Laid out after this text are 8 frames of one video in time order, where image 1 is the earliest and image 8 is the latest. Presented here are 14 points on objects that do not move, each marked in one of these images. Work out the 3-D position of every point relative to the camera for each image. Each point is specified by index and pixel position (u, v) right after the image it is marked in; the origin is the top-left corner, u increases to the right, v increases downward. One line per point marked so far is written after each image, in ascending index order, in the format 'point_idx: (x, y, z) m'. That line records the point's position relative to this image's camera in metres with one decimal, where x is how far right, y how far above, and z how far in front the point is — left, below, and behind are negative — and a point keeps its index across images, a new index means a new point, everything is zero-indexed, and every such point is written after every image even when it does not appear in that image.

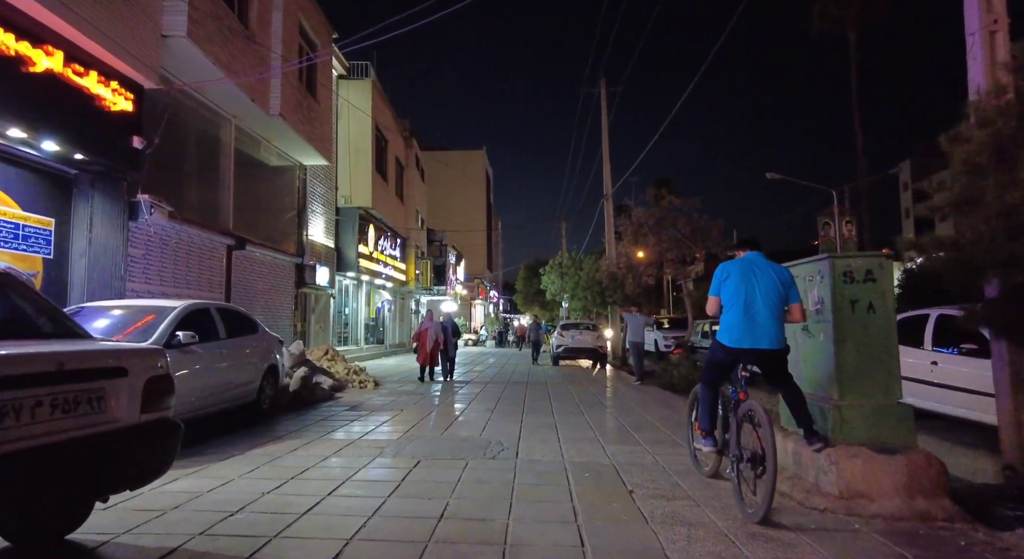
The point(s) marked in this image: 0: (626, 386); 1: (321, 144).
0: (+2.8, -2.6, +14.6) m
1: (-5.6, +4.0, +17.7) m
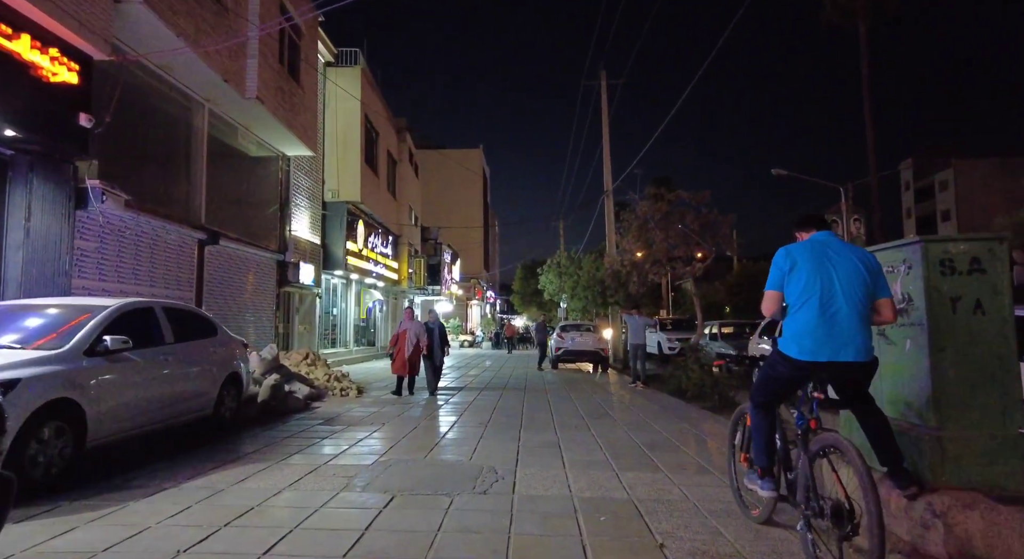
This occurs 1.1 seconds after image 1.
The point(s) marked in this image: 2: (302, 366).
0: (+2.7, -2.6, +13.6) m
1: (-5.7, +4.1, +16.6) m
2: (-4.2, -1.7, +12.1) m
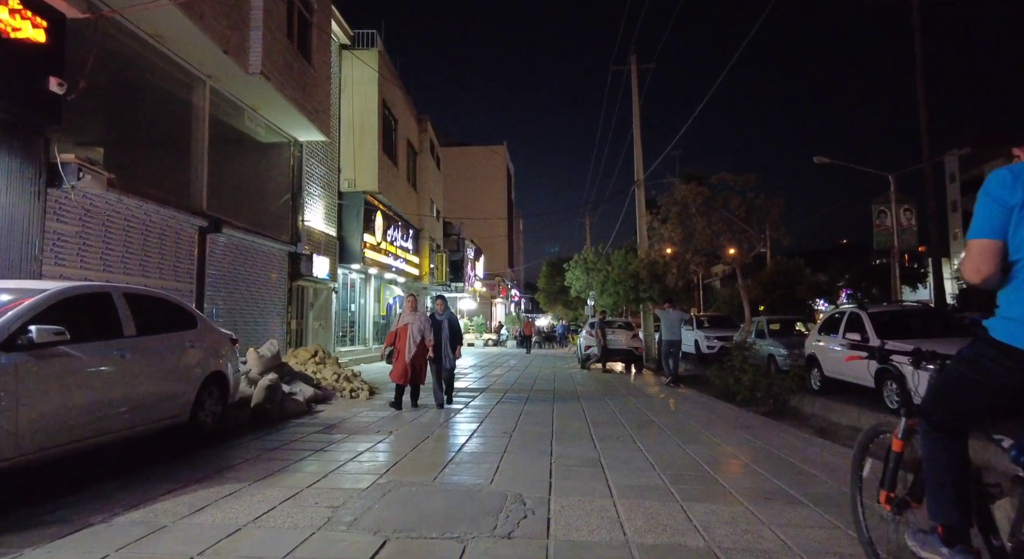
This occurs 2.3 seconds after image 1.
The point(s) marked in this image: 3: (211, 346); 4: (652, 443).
0: (+3.2, -2.4, +12.2) m
1: (-5.0, +4.3, +15.6) m
2: (-3.7, -1.6, +11.0) m
3: (-3.4, -0.7, +6.7) m
4: (+1.6, -1.8, +6.7) m
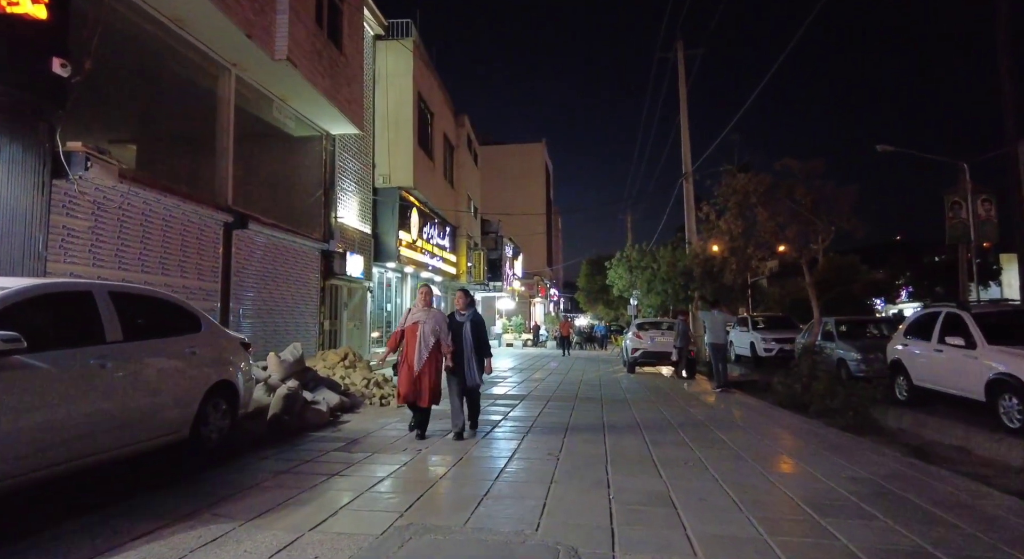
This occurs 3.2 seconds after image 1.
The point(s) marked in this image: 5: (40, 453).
0: (+4.1, -2.3, +11.0) m
1: (-4.0, +4.3, +14.9) m
2: (-3.0, -1.5, +10.3) m
3: (-2.9, -0.7, +5.9) m
4: (+2.0, -1.8, +5.6) m
5: (-3.0, -1.1, +3.9) m
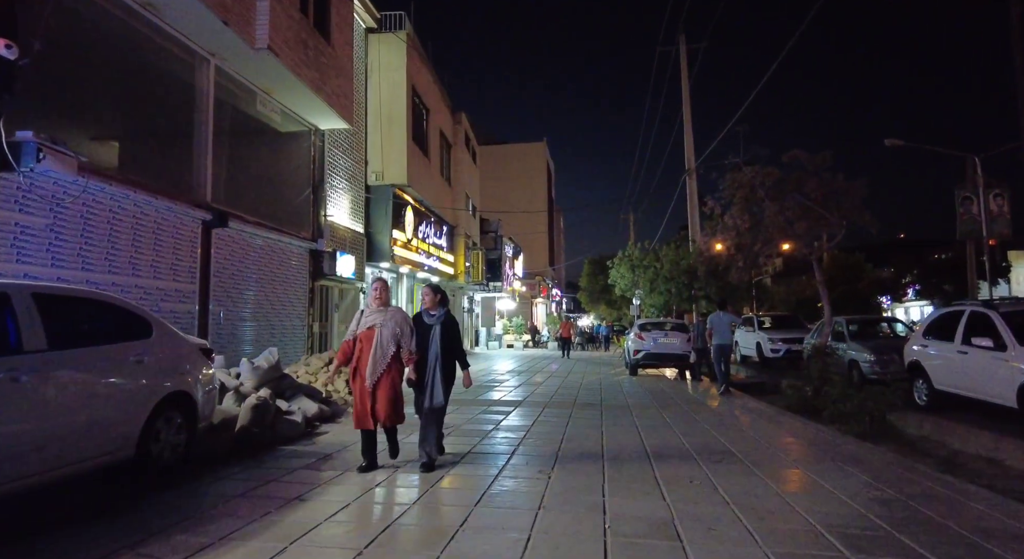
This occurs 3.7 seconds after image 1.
0: (+4.0, -2.3, +10.4) m
1: (-4.1, +4.3, +14.3) m
2: (-3.1, -1.5, +9.7) m
3: (-3.0, -0.7, +5.3) m
4: (+1.9, -1.7, +5.0) m
5: (-3.2, -1.1, +3.3) m
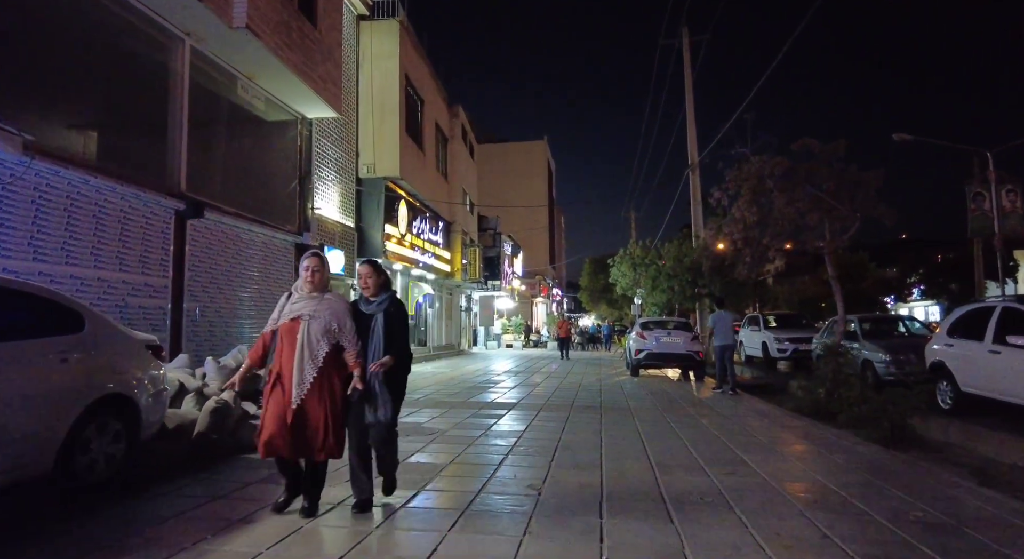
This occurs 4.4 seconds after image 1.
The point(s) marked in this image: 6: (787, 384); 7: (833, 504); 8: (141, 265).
0: (+3.9, -2.2, +9.7) m
1: (-4.2, +4.4, +13.6) m
2: (-3.2, -1.4, +9.0) m
3: (-3.1, -0.6, +4.7) m
4: (+1.8, -1.7, +4.3) m
5: (-3.3, -1.0, +2.6) m
6: (+6.5, -2.5, +14.2) m
7: (+2.5, -1.7, +4.7) m
8: (-5.7, +0.2, +9.2) m
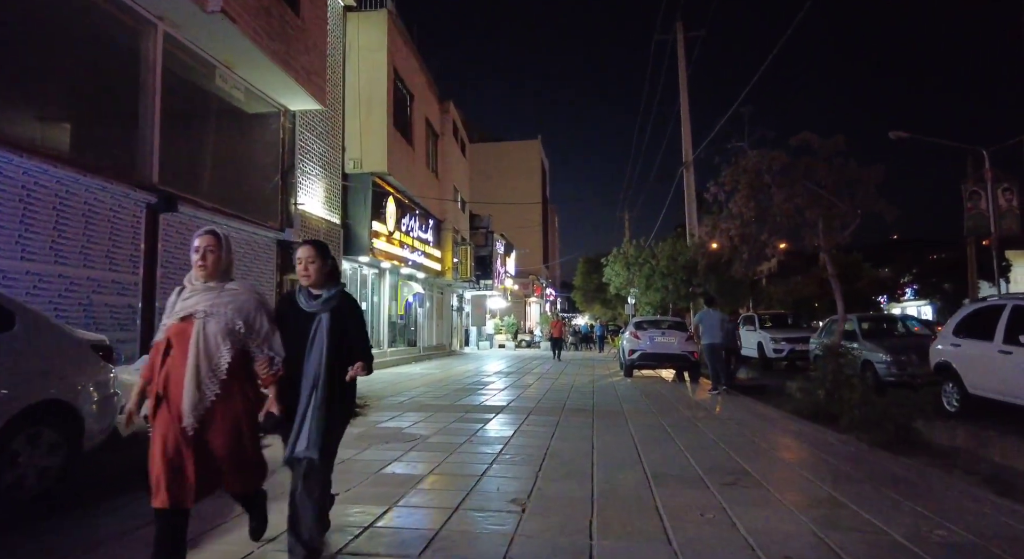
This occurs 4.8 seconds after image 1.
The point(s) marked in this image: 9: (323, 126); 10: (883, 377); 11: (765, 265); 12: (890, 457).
0: (+3.7, -2.2, +9.3) m
1: (-4.4, +4.4, +13.1) m
2: (-3.4, -1.4, +8.5) m
3: (-3.3, -0.6, +4.2) m
4: (+1.6, -1.6, +3.9) m
5: (-3.4, -1.0, +2.2) m
6: (+6.3, -2.4, +13.8) m
7: (+2.4, -1.7, +4.3) m
8: (-5.8, +0.3, +8.7) m
9: (-4.8, +3.9, +15.4) m
10: (+7.1, -1.9, +11.4) m
11: (+5.8, +0.3, +13.9) m
12: (+4.3, -2.0, +6.8) m
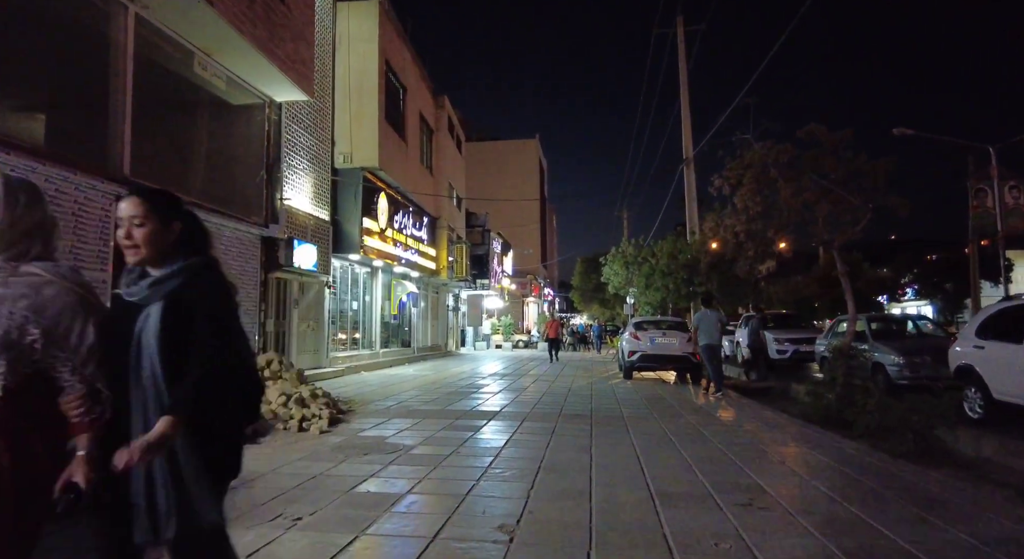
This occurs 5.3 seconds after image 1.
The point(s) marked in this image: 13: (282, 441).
0: (+3.6, -2.1, +8.7) m
1: (-4.6, +4.5, +12.6) m
2: (-3.5, -1.3, +8.0) m
3: (-3.4, -0.5, +3.6) m
4: (+1.6, -1.6, +3.3) m
5: (-3.5, -0.9, +1.6) m
6: (+6.2, -2.4, +13.3) m
7: (+2.3, -1.7, +3.7) m
8: (-5.9, +0.3, +8.1) m
9: (-5.0, +3.9, +14.8) m
10: (+7.0, -1.8, +10.9) m
11: (+5.7, +0.4, +13.3) m
12: (+4.2, -2.0, +6.3) m
13: (-2.5, -1.8, +6.8) m
